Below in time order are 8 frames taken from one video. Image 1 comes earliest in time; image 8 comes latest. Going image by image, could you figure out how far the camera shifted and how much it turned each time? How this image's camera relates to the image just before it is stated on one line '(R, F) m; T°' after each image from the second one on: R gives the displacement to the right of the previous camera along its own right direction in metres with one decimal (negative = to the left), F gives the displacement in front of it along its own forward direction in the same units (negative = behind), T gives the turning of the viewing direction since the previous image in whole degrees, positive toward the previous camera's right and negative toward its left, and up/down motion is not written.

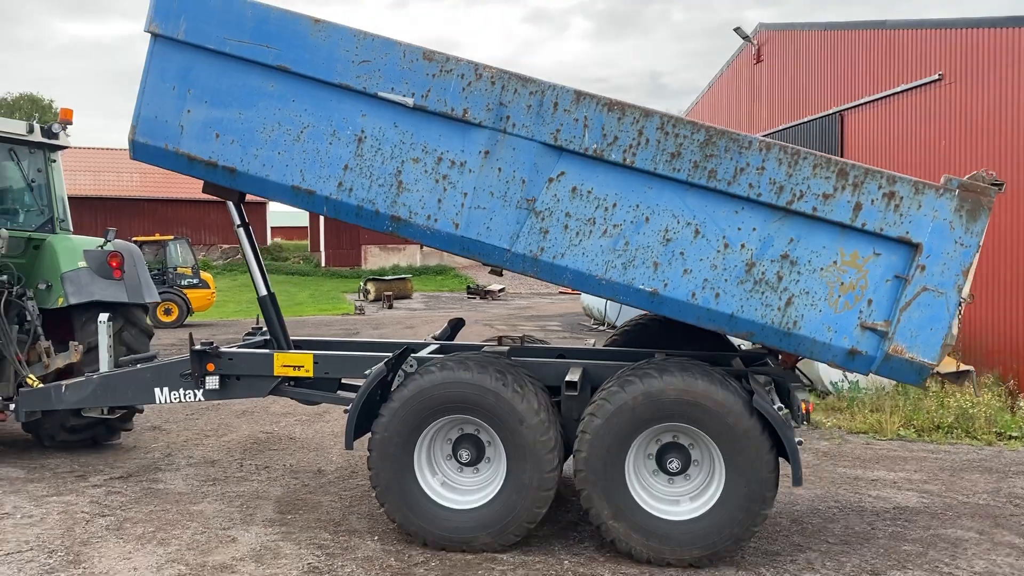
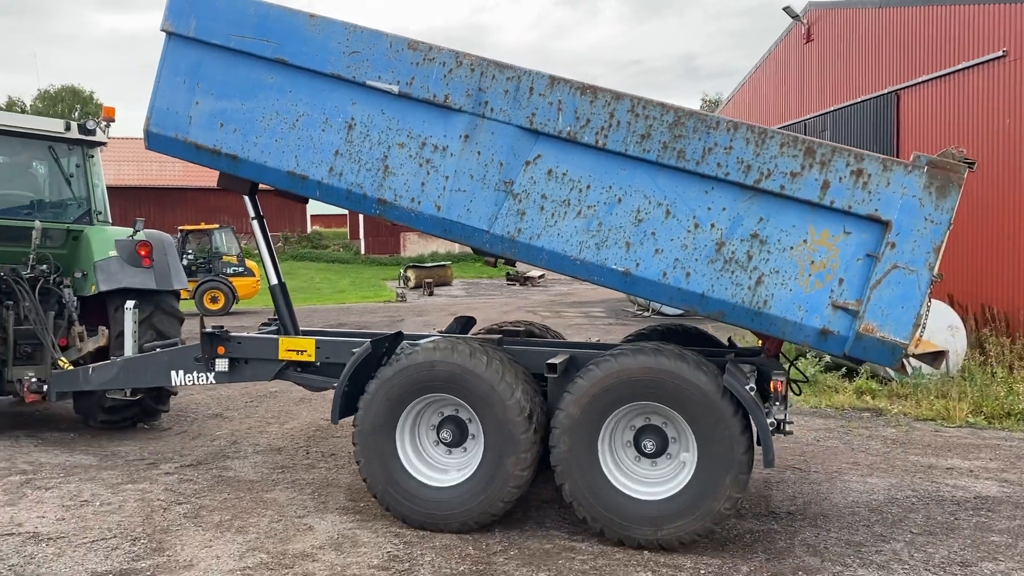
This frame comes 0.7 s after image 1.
(-0.2, +0.1) m; -2°
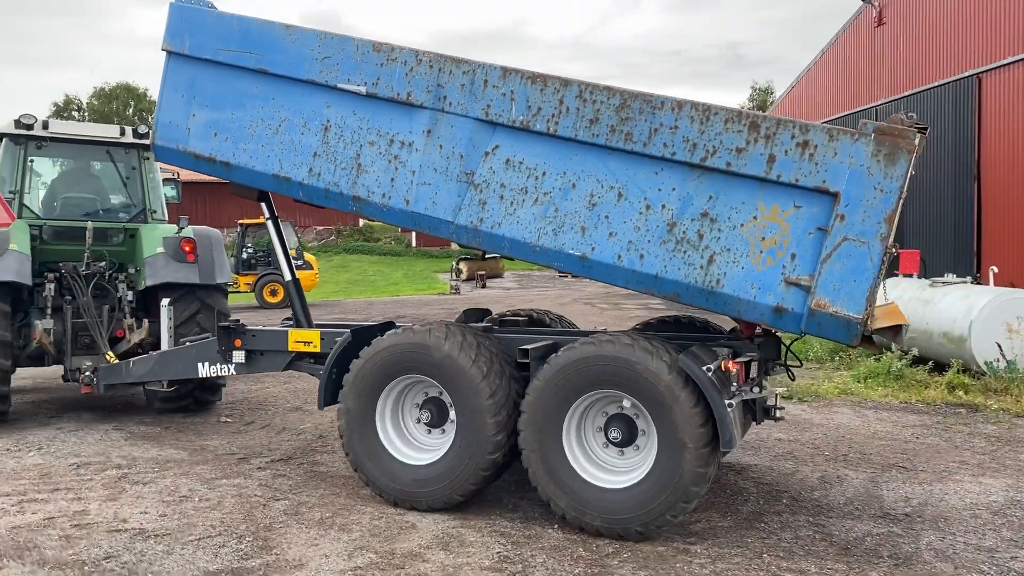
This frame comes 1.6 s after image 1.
(-0.3, +0.1) m; -3°
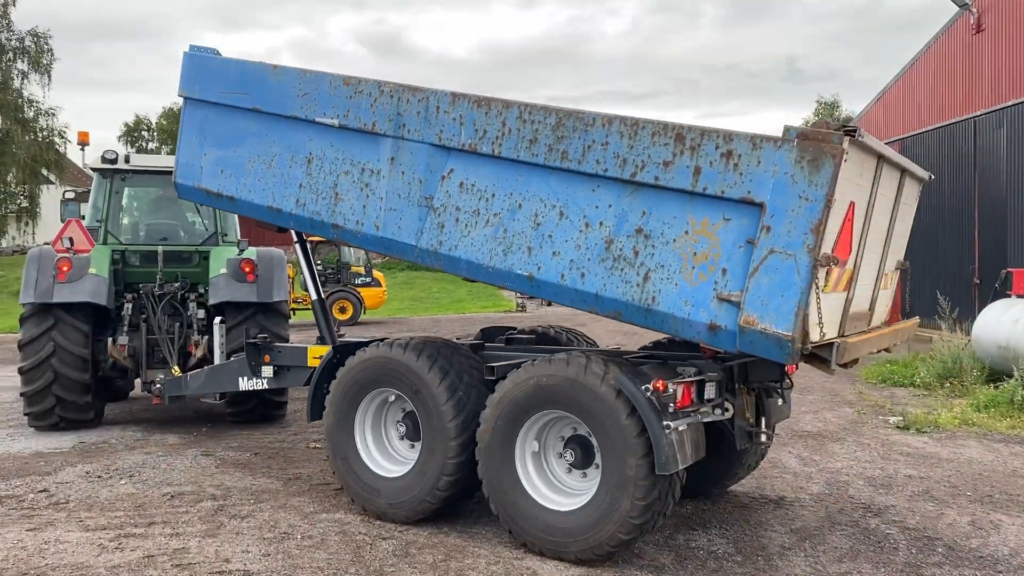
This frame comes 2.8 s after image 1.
(-0.4, +0.4) m; -4°
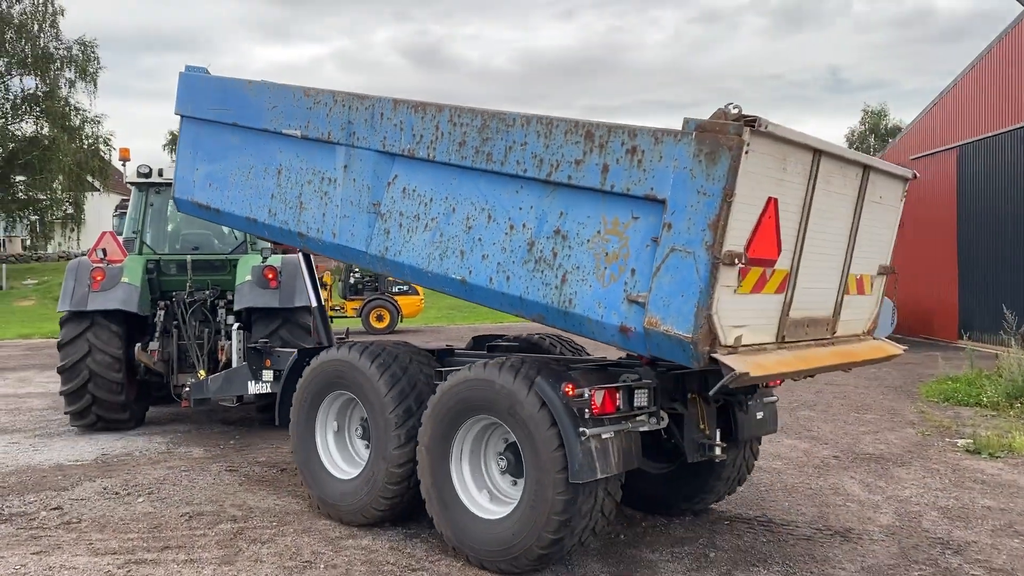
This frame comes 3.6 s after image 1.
(0.0, +0.4) m; -2°
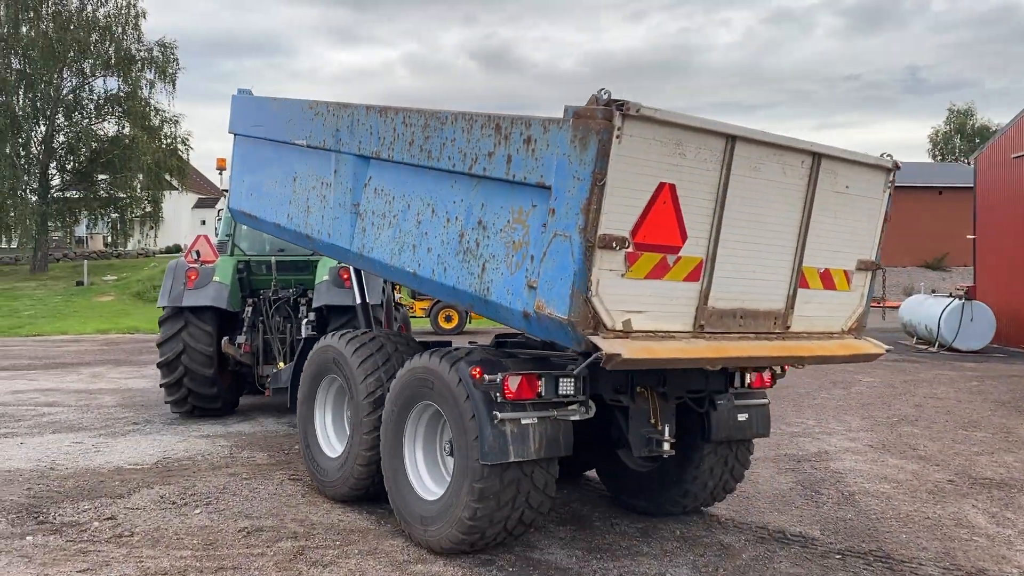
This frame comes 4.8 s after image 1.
(-0.1, +0.5) m; -4°
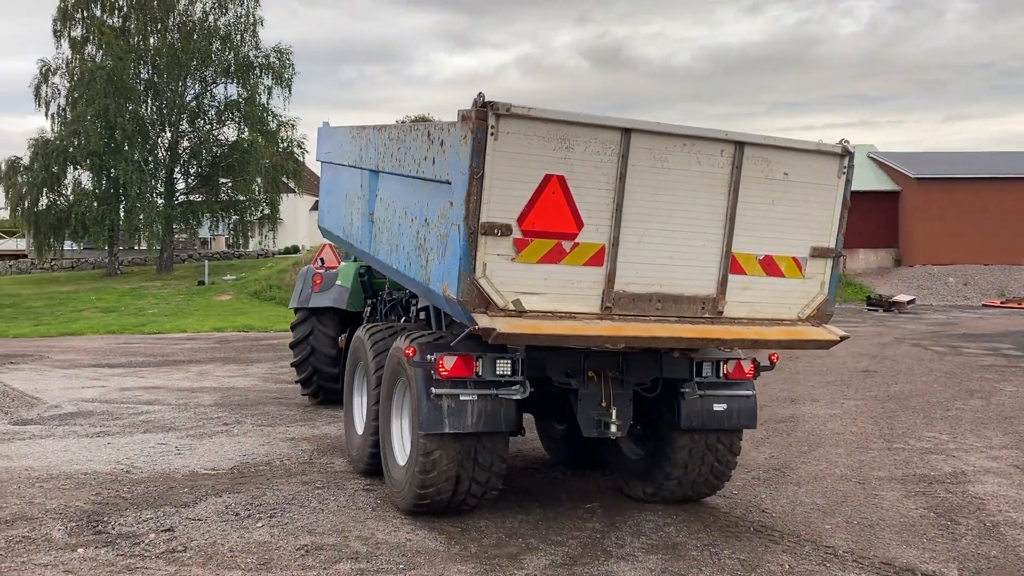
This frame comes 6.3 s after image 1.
(+0.1, +0.5) m; -7°
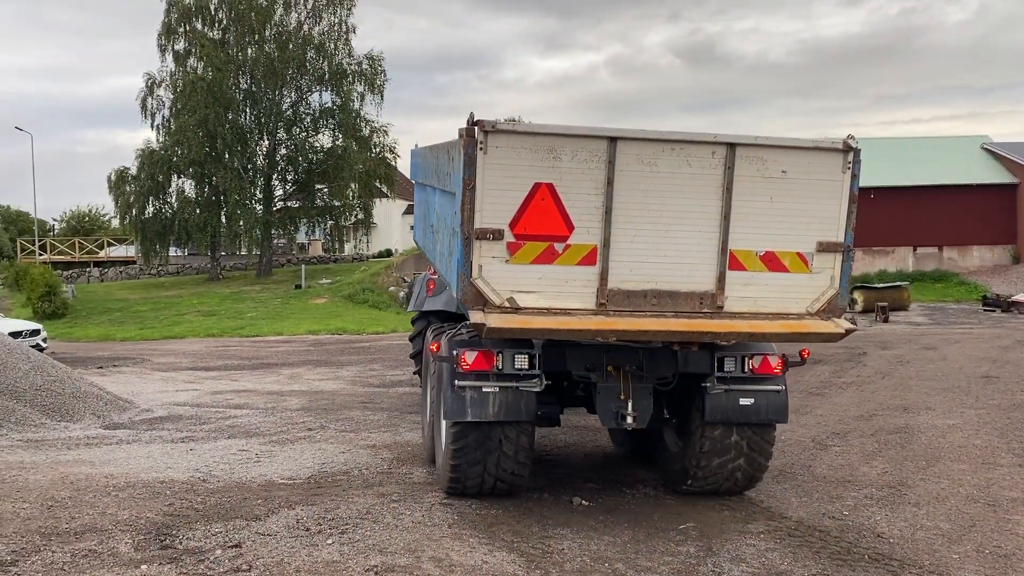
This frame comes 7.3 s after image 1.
(0.0, +0.4) m; -6°
